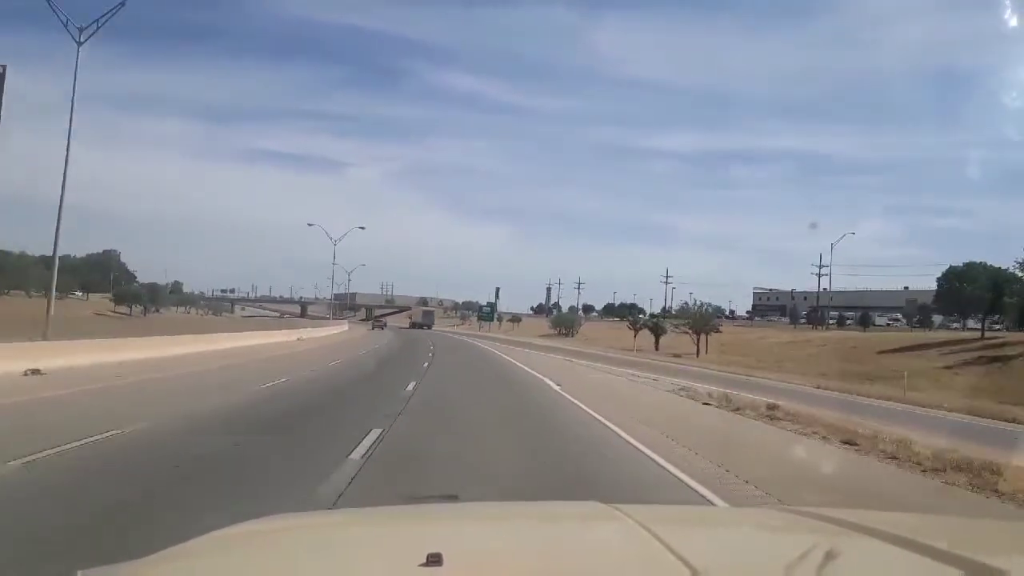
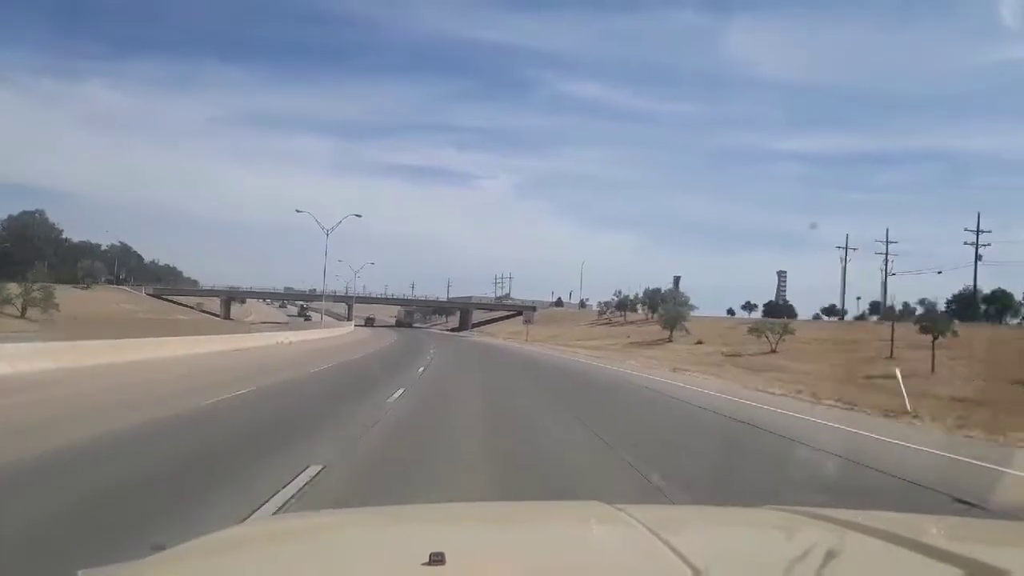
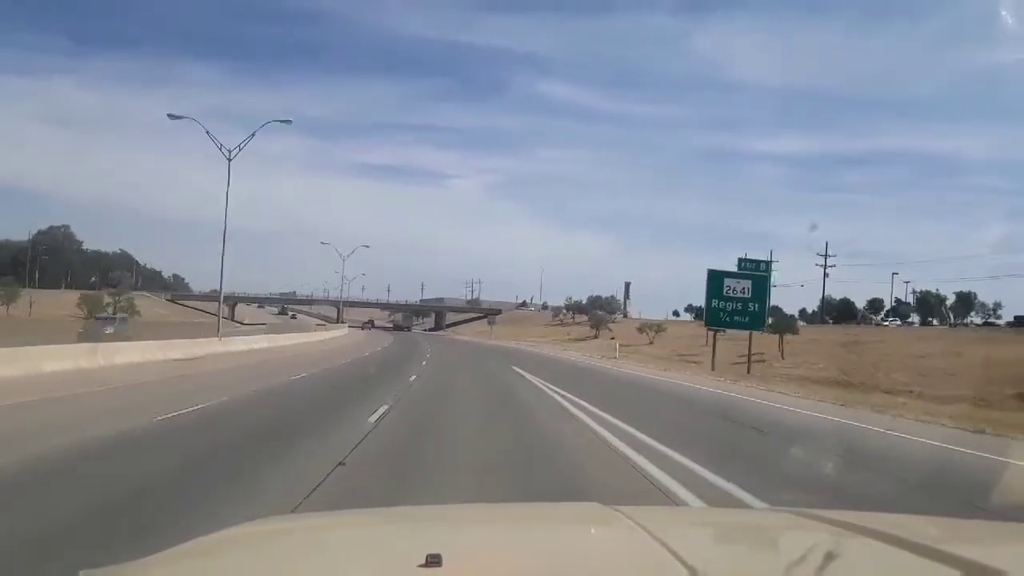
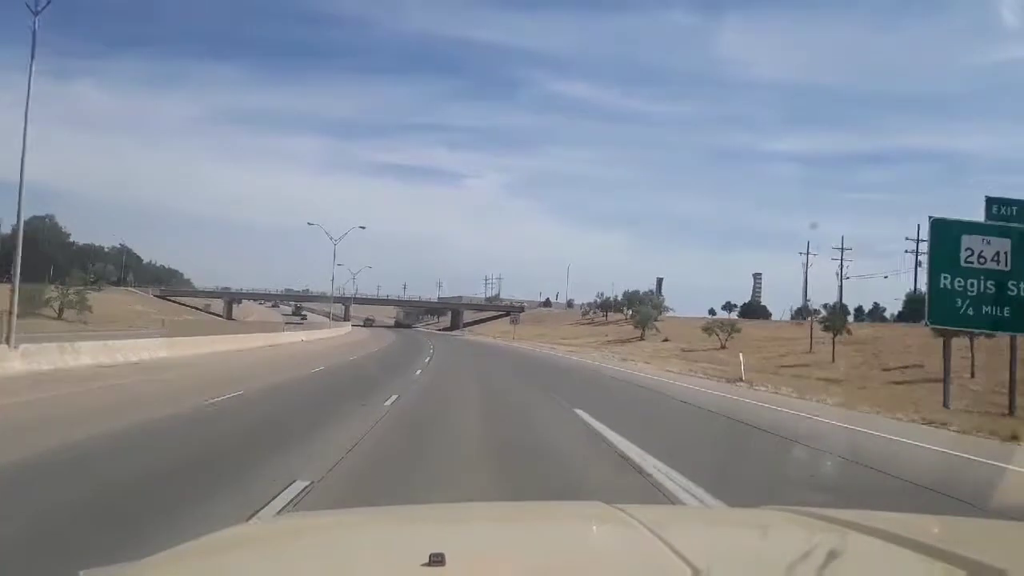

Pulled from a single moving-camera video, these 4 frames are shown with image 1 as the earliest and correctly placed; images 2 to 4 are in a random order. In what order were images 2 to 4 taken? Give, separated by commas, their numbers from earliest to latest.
3, 4, 2
